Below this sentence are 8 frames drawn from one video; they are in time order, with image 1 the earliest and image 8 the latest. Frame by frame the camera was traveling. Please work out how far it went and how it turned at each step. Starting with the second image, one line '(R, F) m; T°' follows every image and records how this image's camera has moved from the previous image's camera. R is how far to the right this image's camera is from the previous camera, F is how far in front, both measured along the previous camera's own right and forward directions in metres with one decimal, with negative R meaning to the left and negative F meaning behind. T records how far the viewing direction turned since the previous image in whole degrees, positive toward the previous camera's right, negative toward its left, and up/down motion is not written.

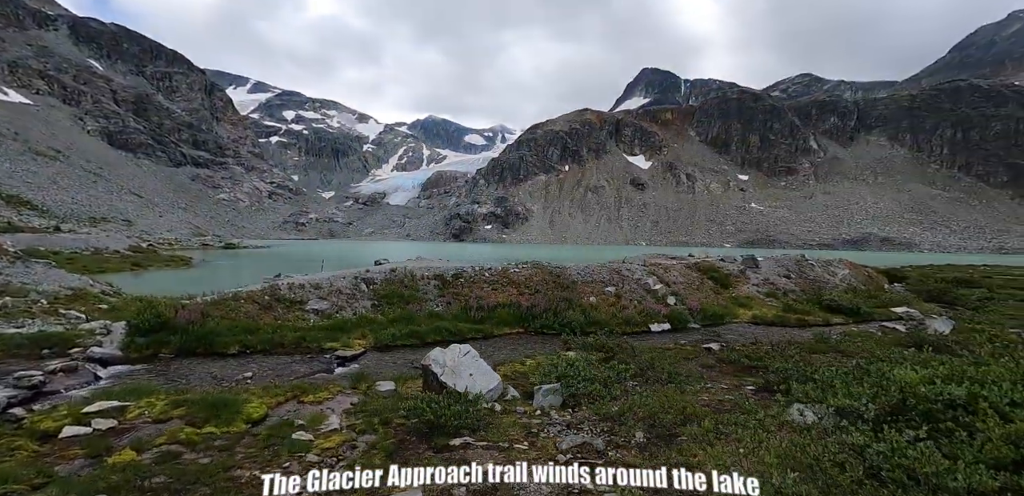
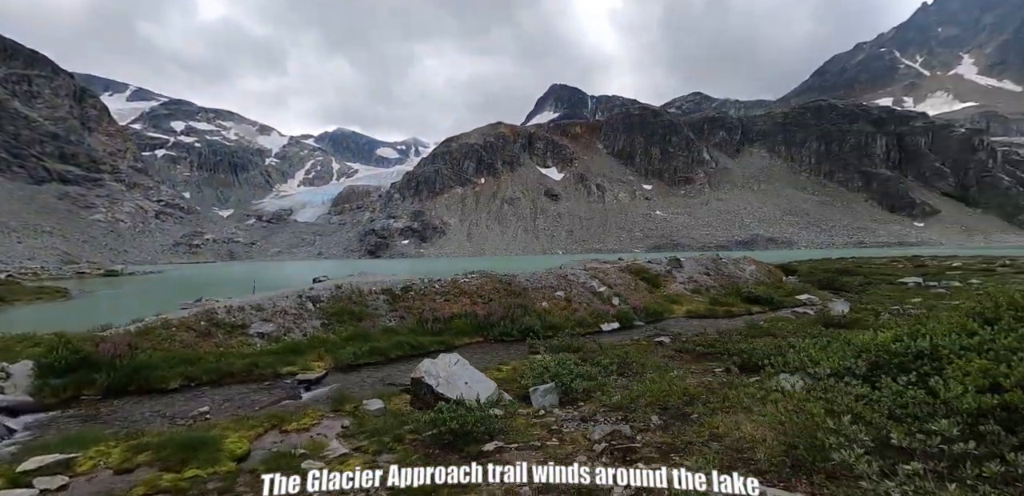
(-2.1, +0.3) m; +10°
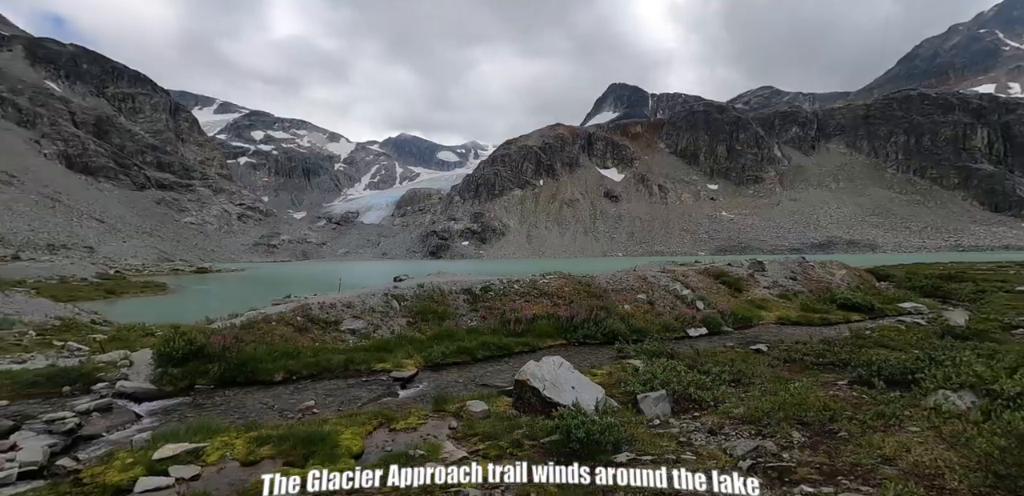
(-1.7, +0.9) m; -7°
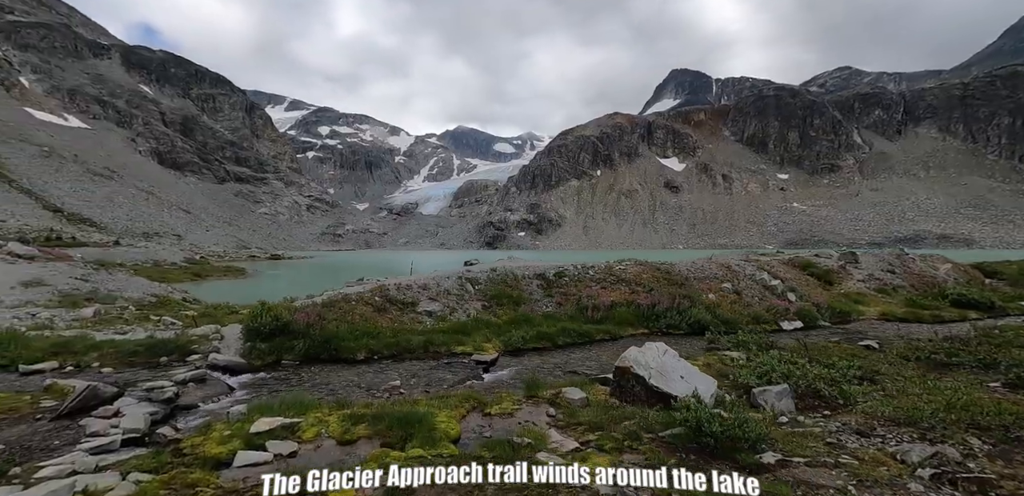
(-1.3, +1.1) m; -7°
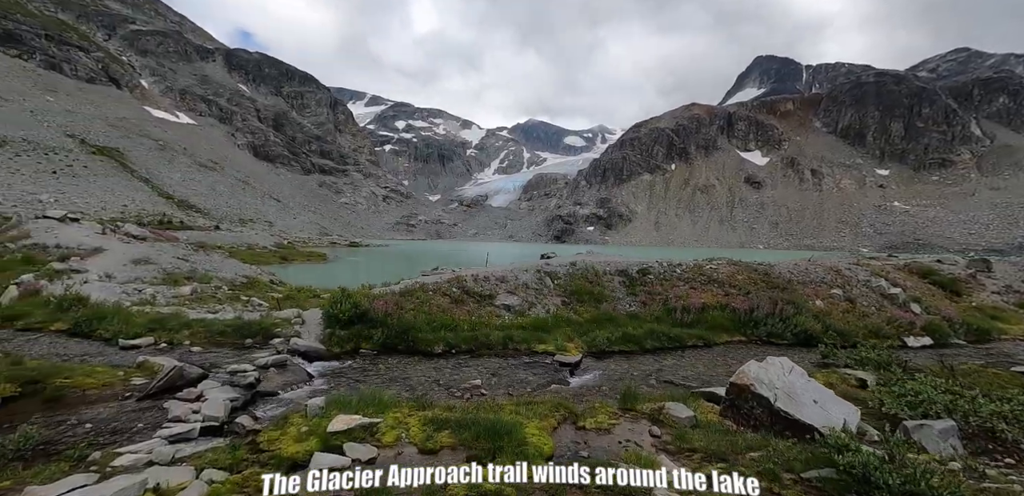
(-0.8, +1.3) m; -8°
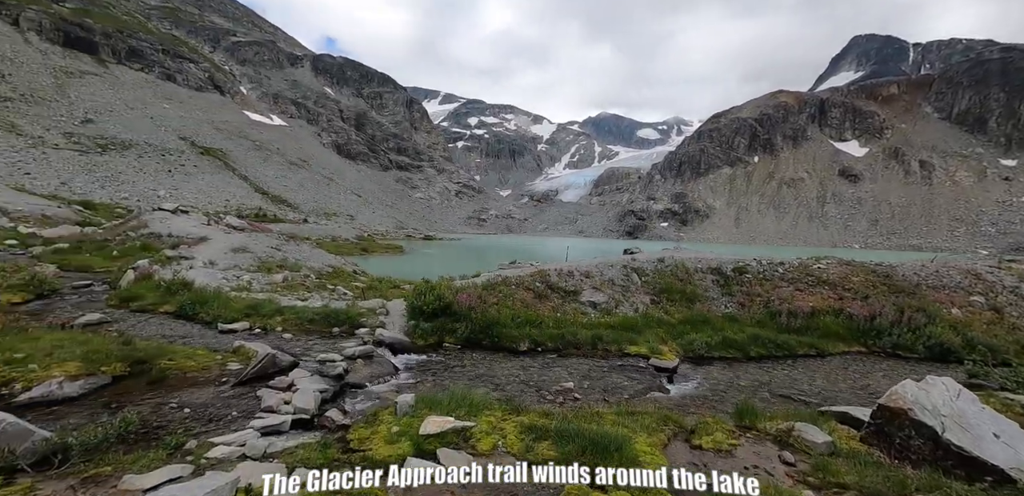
(-0.7, +0.9) m; -8°
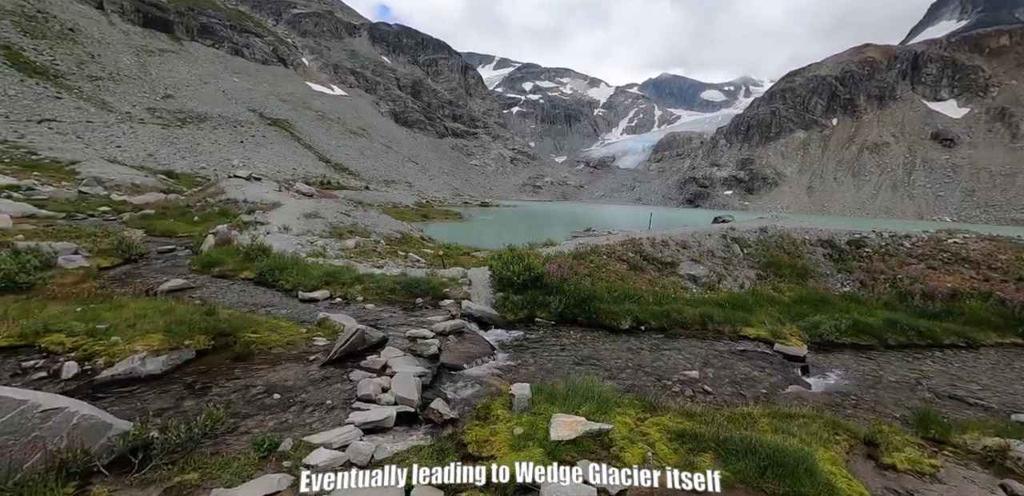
(-1.2, +1.4) m; -7°
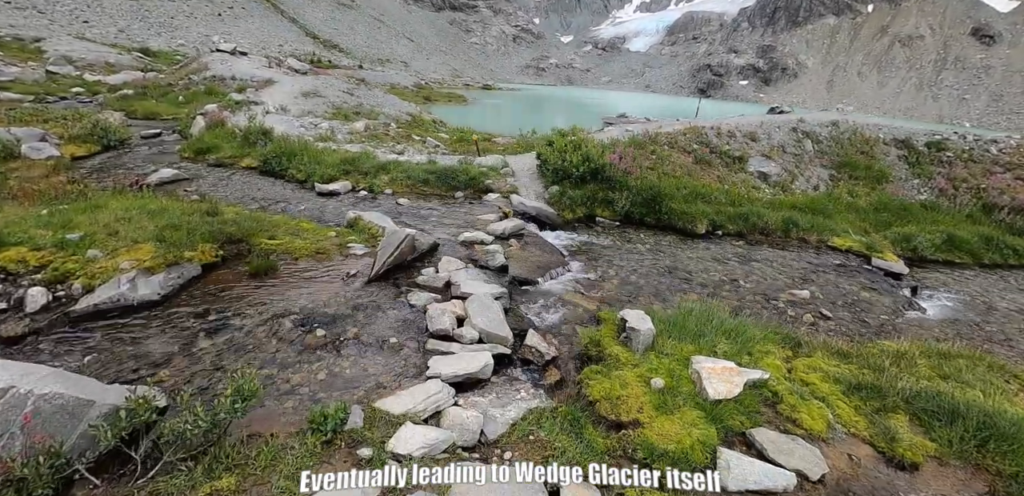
(-1.2, +1.7) m; 0°
